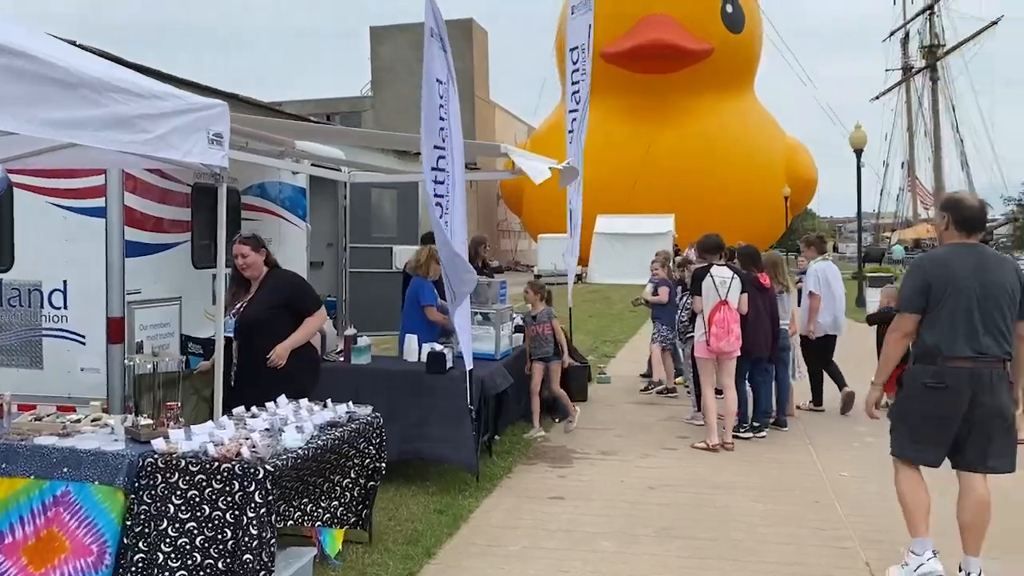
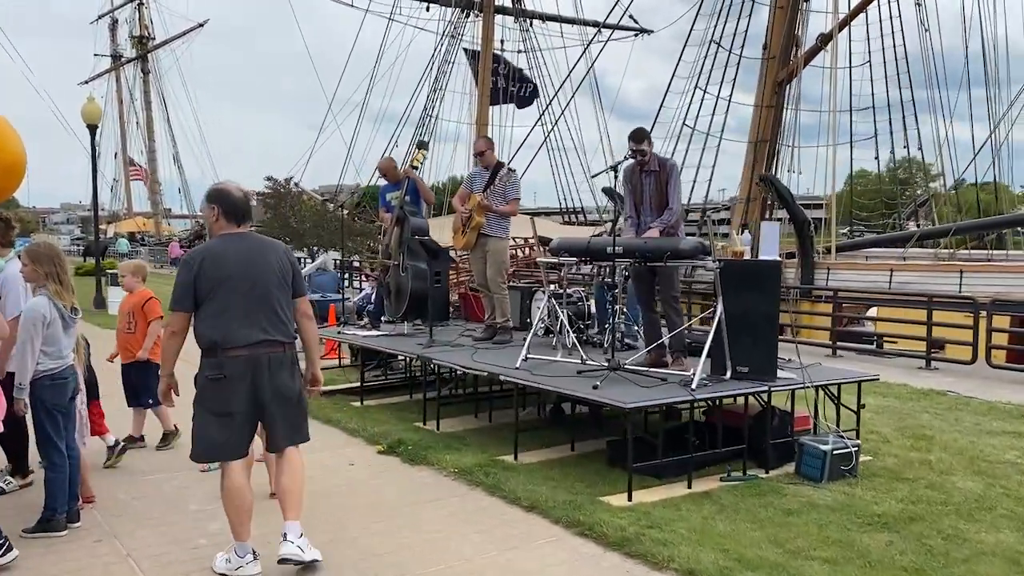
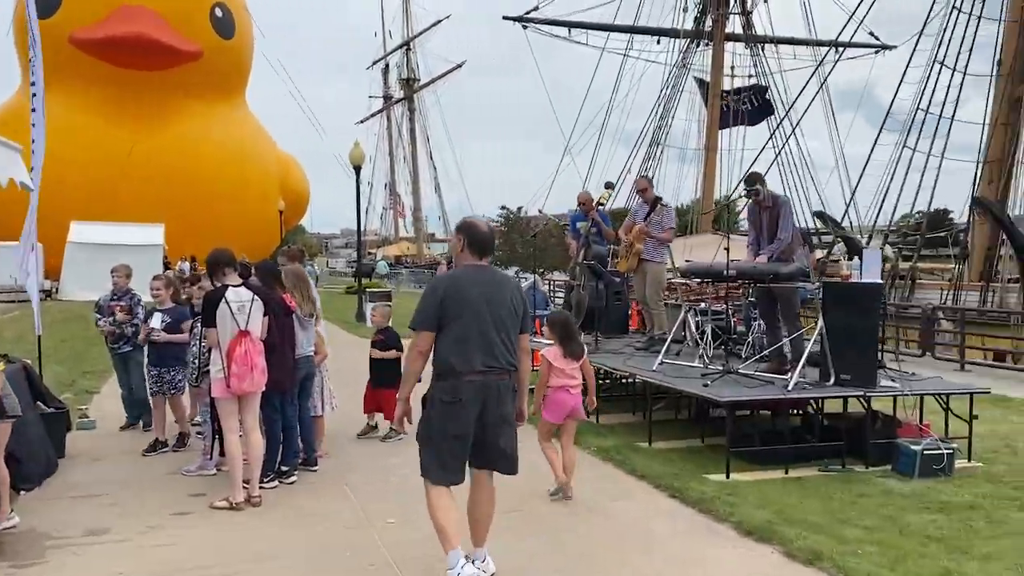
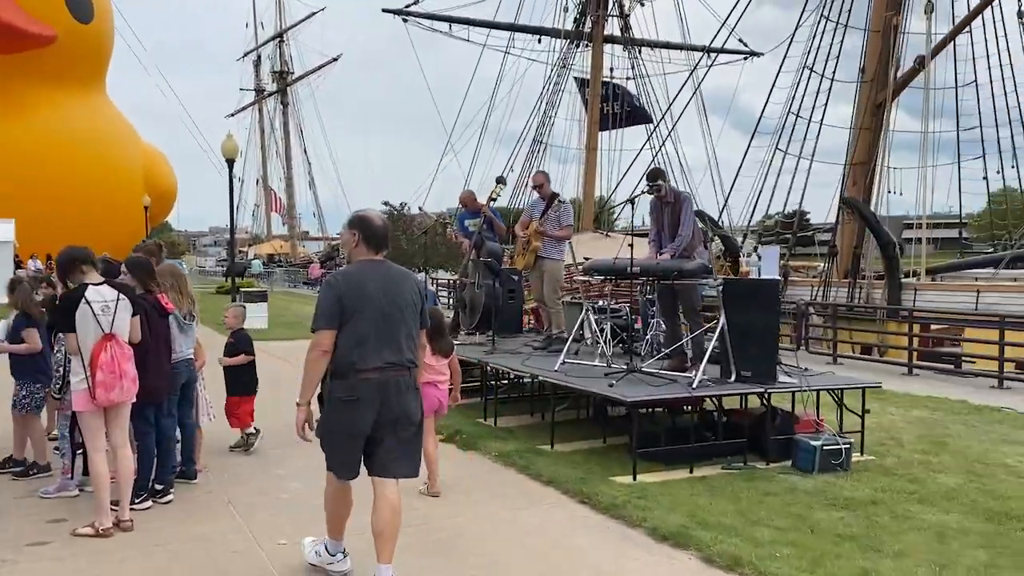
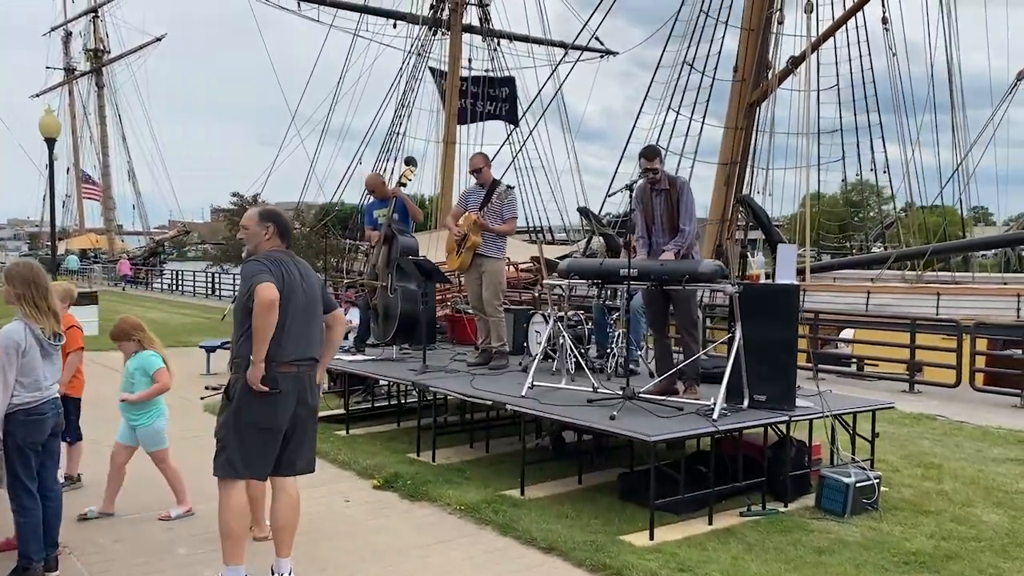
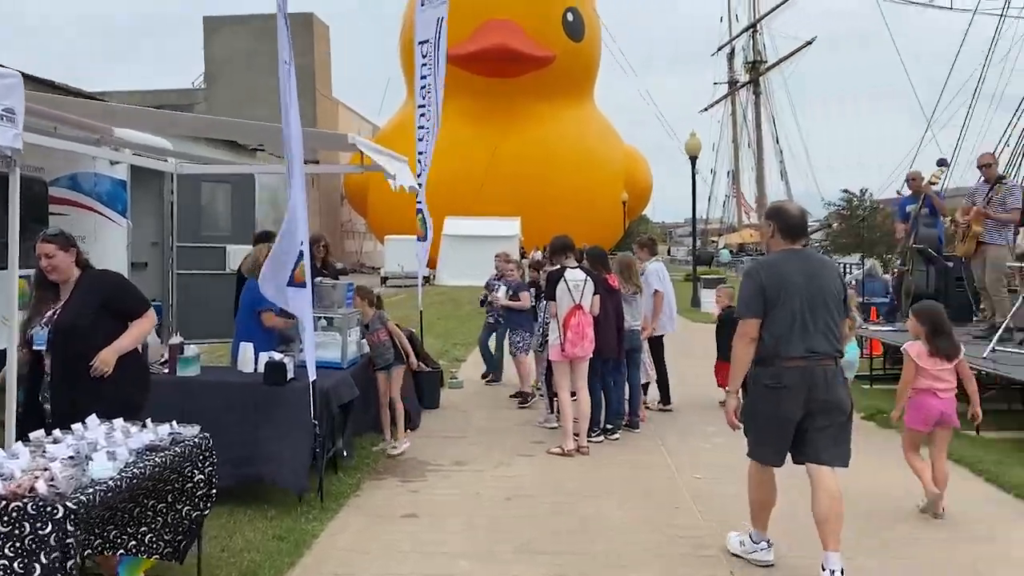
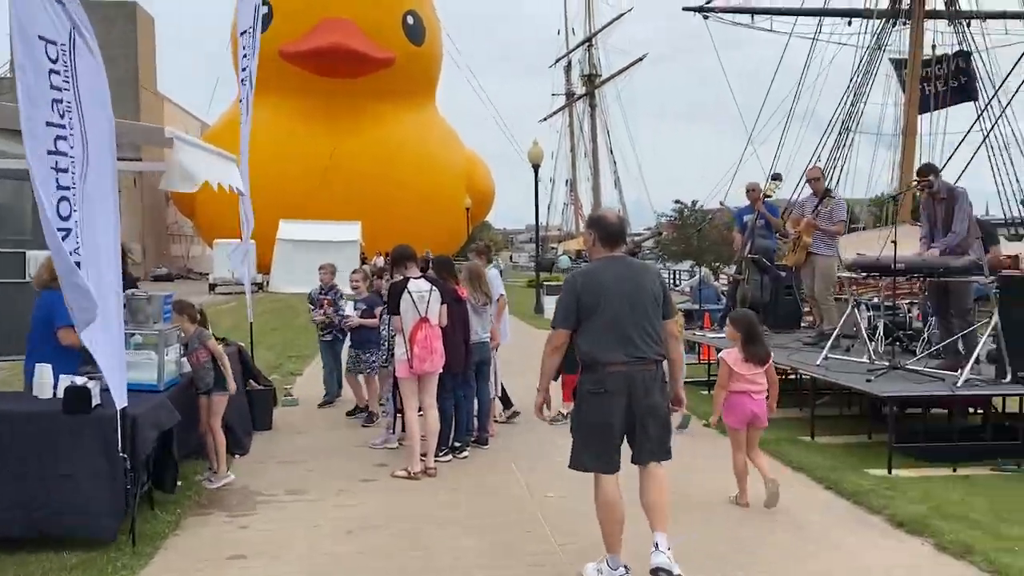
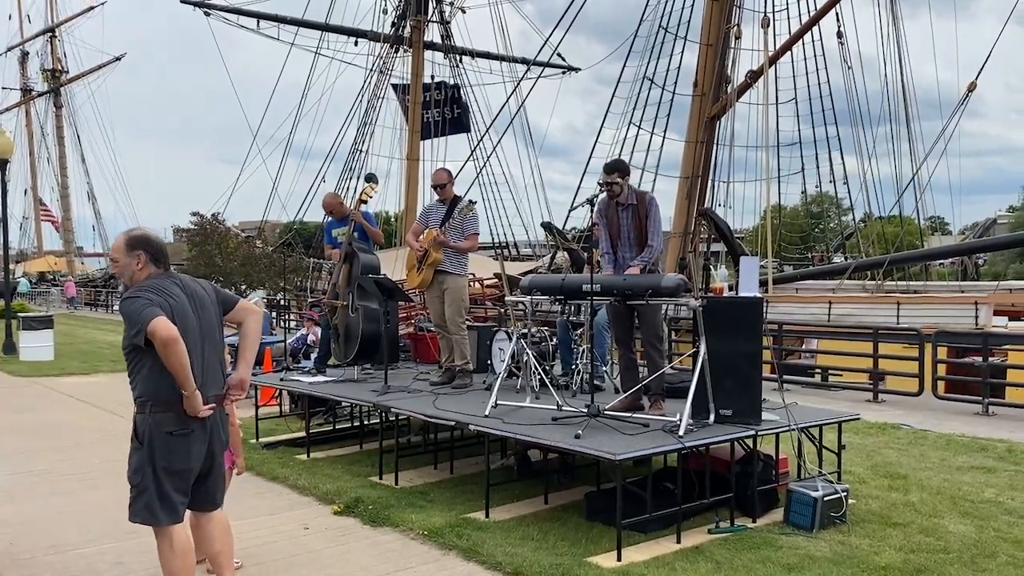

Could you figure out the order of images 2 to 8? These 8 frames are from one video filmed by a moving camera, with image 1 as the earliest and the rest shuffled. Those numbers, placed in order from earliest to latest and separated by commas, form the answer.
6, 7, 3, 4, 2, 5, 8
